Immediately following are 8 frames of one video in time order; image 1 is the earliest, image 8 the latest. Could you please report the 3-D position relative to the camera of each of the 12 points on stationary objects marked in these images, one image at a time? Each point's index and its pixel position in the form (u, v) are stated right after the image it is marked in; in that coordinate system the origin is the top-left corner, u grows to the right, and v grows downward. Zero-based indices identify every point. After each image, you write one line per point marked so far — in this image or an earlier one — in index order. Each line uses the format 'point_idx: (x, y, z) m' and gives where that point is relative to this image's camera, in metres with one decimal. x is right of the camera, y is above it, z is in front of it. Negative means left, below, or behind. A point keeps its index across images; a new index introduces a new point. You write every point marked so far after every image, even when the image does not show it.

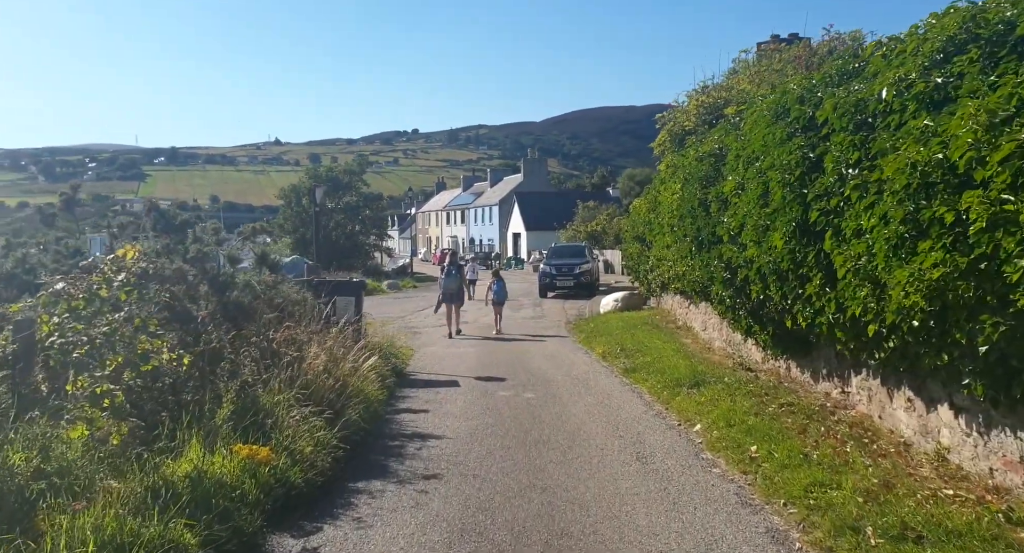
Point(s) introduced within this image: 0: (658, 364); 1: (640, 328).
0: (+2.1, -1.3, +11.8) m
1: (+2.6, -1.1, +16.6) m
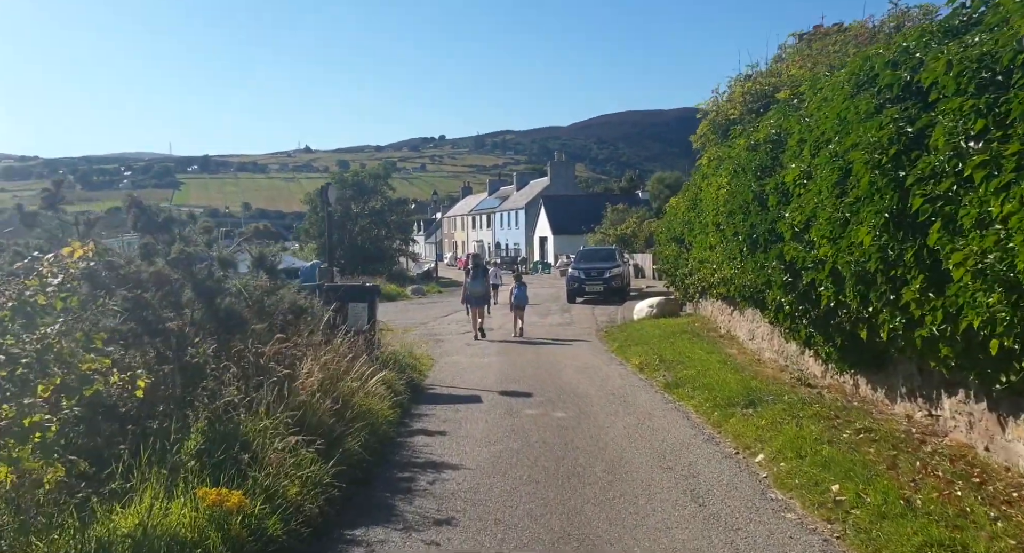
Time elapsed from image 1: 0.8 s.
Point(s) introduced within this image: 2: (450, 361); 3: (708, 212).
0: (+2.5, -1.3, +10.6) m
1: (+3.1, -1.1, +15.4) m
2: (-1.2, -1.6, +15.6) m
3: (+2.9, +0.9, +12.3) m
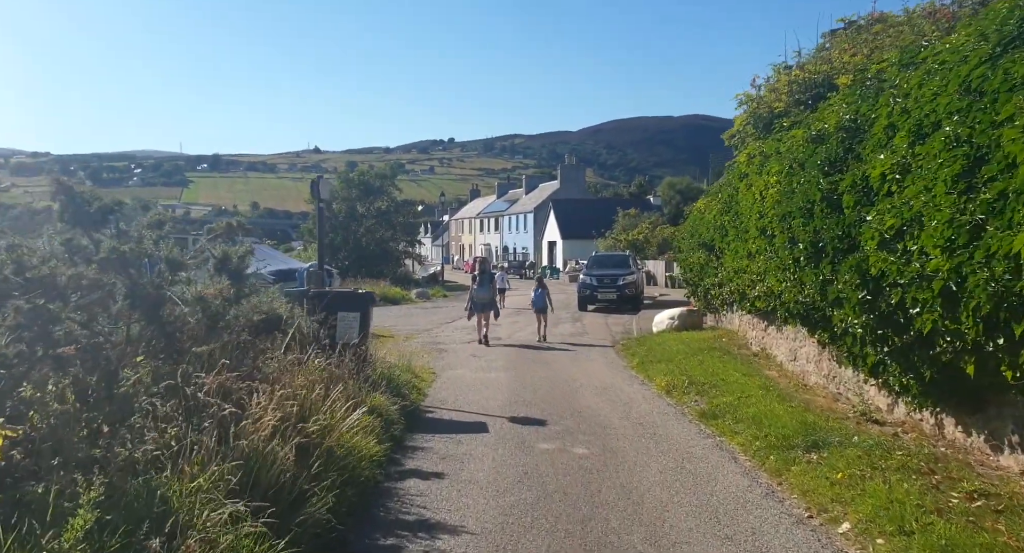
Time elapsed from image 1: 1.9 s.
0: (+2.6, -1.5, +9.1) m
1: (+3.3, -1.3, +14.0) m
2: (-1.0, -1.7, +14.2) m
3: (+3.1, +0.8, +10.8) m
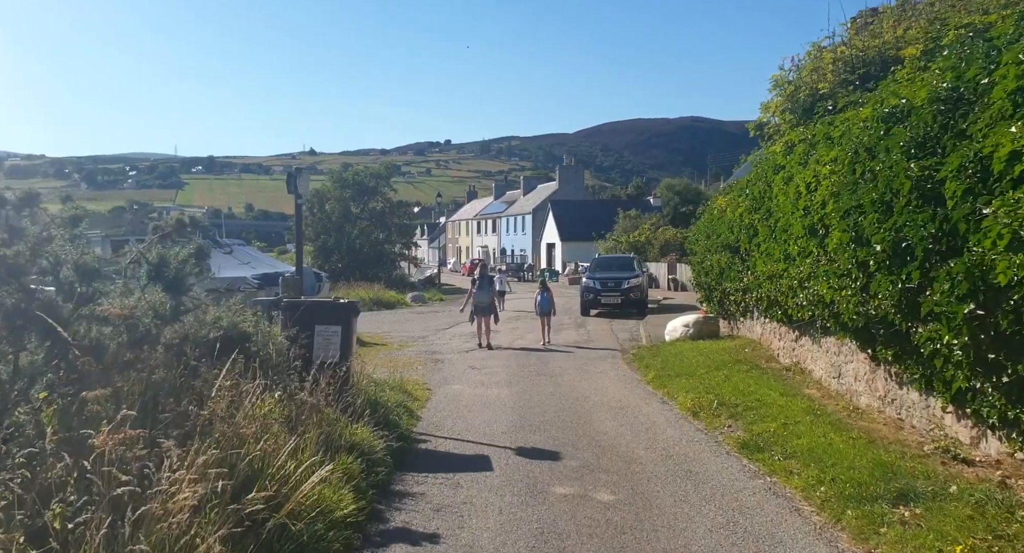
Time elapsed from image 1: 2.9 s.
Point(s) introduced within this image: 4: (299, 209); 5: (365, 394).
0: (+2.7, -1.6, +7.7) m
1: (+3.4, -1.4, +12.6) m
2: (-1.0, -1.8, +12.7) m
3: (+3.2, +0.7, +9.4) m
4: (-2.7, +0.9, +10.5) m
5: (-1.6, -1.3, +8.8) m
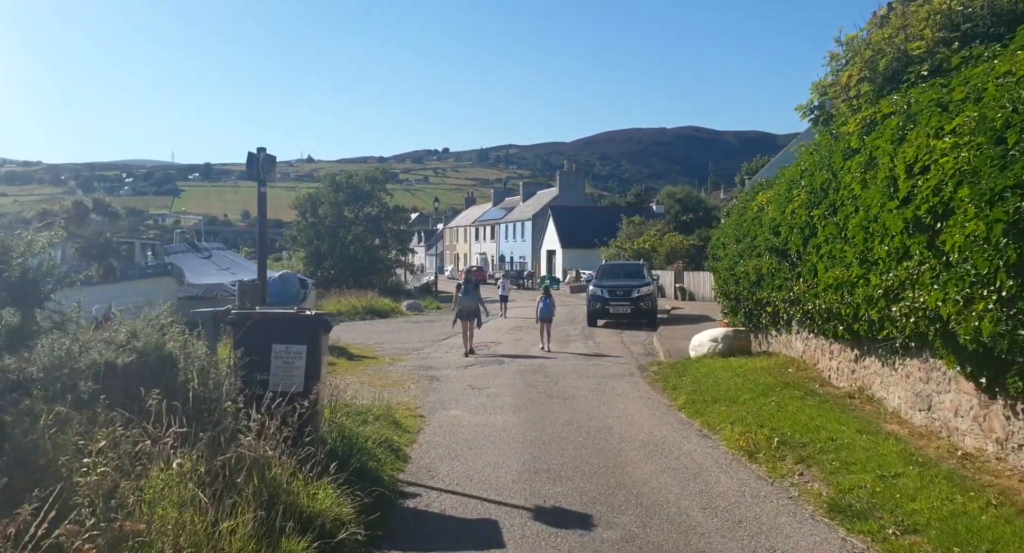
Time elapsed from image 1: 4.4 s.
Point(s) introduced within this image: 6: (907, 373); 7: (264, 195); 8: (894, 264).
0: (+2.8, -1.6, +5.8) m
1: (+3.5, -1.5, +10.6) m
2: (-0.9, -1.9, +10.8) m
3: (+3.3, +0.6, +7.5) m
4: (-2.6, +0.8, +8.6) m
5: (-1.5, -1.3, +6.8) m
6: (+4.2, -1.0, +8.6) m
7: (-2.6, +0.8, +8.6) m
8: (+3.4, +0.1, +7.3) m
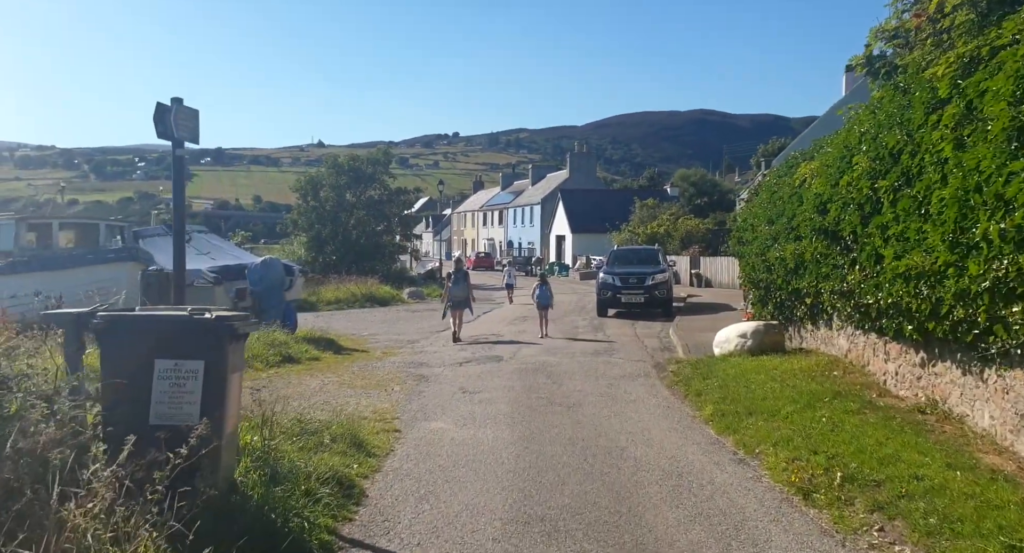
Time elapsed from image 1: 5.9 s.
0: (+2.6, -1.6, +3.9) m
1: (+3.4, -1.4, +8.7) m
2: (-0.9, -1.7, +8.9) m
3: (+3.2, +0.7, +5.5) m
4: (-2.7, +0.9, +6.7) m
5: (-1.6, -1.2, +5.0) m
6: (+4.1, -0.9, +6.7) m
7: (-2.7, +1.0, +6.7) m
8: (+3.2, +0.2, +5.3) m
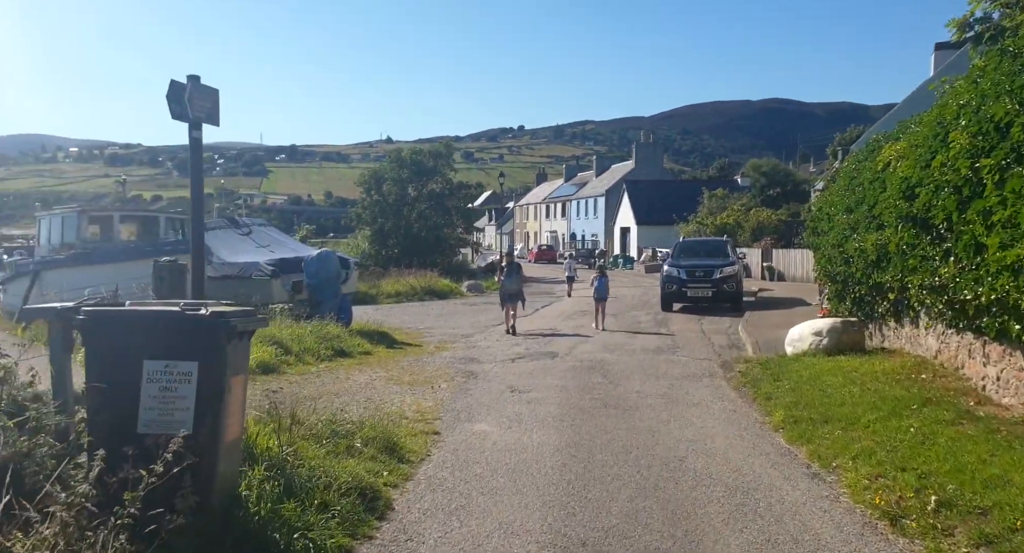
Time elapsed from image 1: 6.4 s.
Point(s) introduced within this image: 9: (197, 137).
0: (+2.7, -1.5, +3.0) m
1: (+3.8, -1.3, +7.7) m
2: (-0.4, -1.7, +8.3) m
3: (+3.4, +0.8, +4.6) m
4: (-2.4, +1.0, +6.2) m
5: (-1.4, -1.2, +4.4) m
6: (+4.4, -0.9, +5.7) m
7: (-2.4, +1.0, +6.2) m
8: (+3.4, +0.2, +4.4) m
9: (-2.4, +1.1, +6.2) m
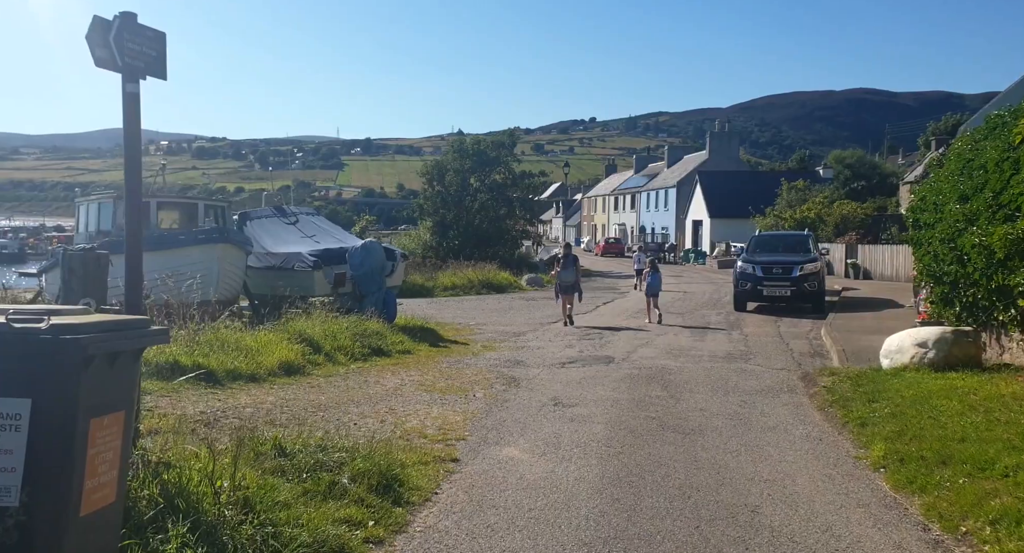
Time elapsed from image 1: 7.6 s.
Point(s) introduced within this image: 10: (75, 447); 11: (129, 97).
0: (+2.5, -1.6, +1.3) m
1: (+4.0, -1.3, +5.9) m
2: (-0.2, -1.6, +6.9) m
3: (+3.4, +0.7, +2.8) m
4: (-2.3, +1.0, +4.9) m
5: (-1.5, -1.2, +3.0) m
6: (+4.4, -0.9, +3.8) m
7: (-2.3, +1.1, +4.9) m
8: (+3.4, +0.2, +2.6) m
9: (-2.3, +1.1, +4.9) m
10: (-1.6, -0.6, +3.0) m
11: (-2.3, +1.1, +4.9) m
